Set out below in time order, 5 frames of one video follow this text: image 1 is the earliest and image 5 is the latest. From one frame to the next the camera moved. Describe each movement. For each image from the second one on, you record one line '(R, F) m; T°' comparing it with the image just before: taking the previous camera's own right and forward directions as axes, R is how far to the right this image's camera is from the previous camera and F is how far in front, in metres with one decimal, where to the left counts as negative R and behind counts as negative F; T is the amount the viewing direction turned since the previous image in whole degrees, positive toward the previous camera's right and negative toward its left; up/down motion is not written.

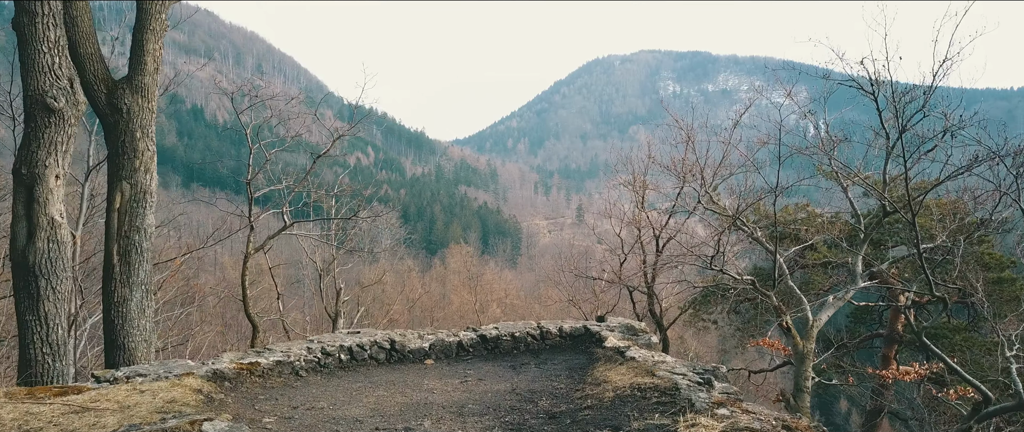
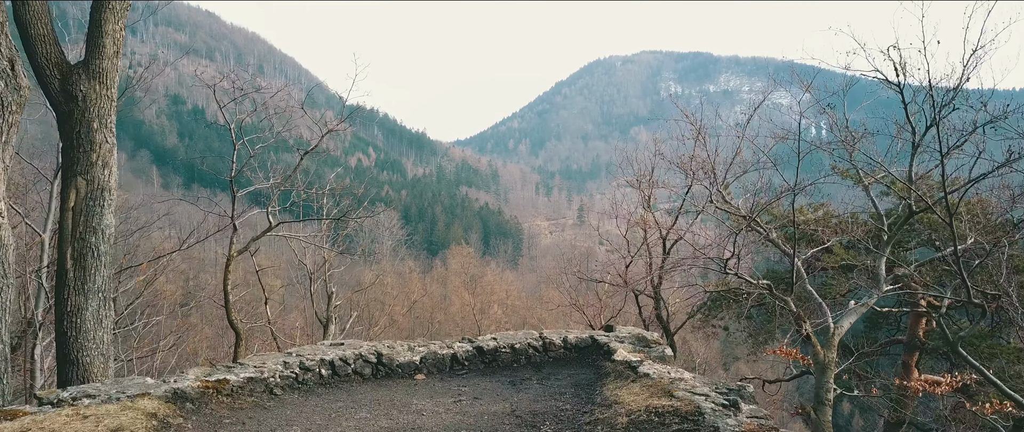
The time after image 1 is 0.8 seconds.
(0.0, +0.5) m; 0°
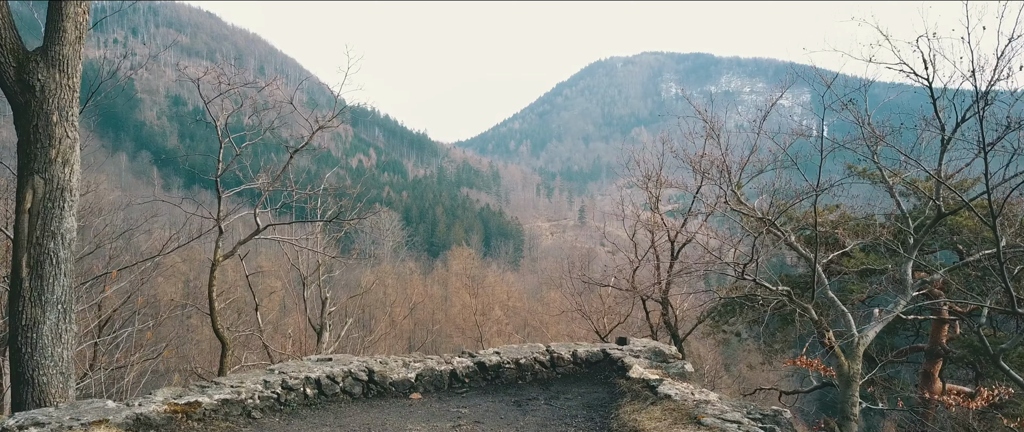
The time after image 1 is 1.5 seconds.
(0.0, +0.4) m; 0°
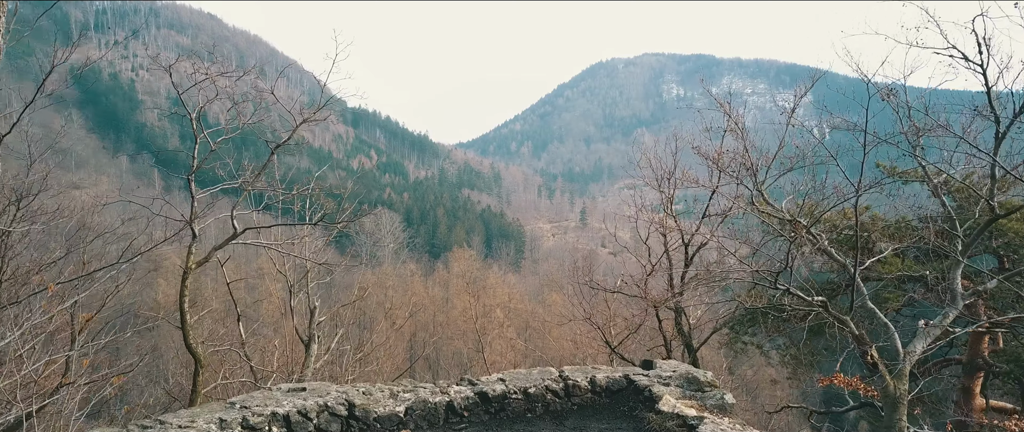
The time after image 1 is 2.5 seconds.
(0.0, +0.6) m; 0°
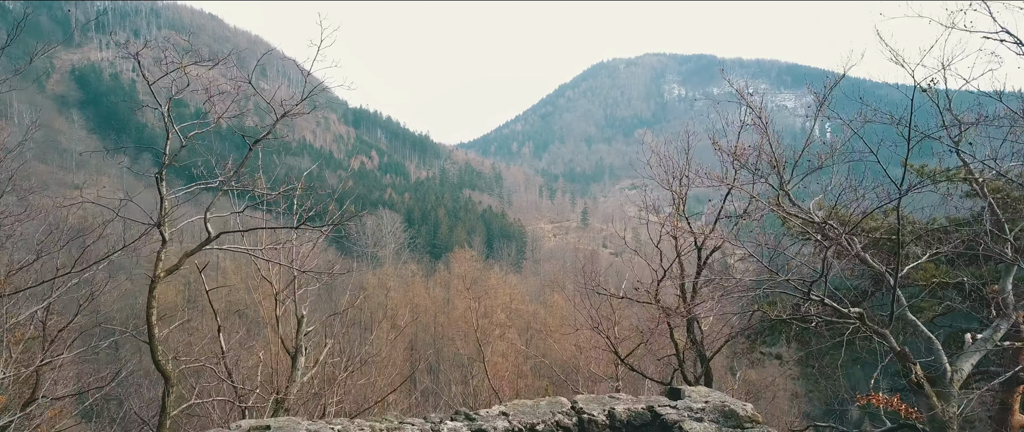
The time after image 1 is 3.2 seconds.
(0.0, +0.6) m; 0°
